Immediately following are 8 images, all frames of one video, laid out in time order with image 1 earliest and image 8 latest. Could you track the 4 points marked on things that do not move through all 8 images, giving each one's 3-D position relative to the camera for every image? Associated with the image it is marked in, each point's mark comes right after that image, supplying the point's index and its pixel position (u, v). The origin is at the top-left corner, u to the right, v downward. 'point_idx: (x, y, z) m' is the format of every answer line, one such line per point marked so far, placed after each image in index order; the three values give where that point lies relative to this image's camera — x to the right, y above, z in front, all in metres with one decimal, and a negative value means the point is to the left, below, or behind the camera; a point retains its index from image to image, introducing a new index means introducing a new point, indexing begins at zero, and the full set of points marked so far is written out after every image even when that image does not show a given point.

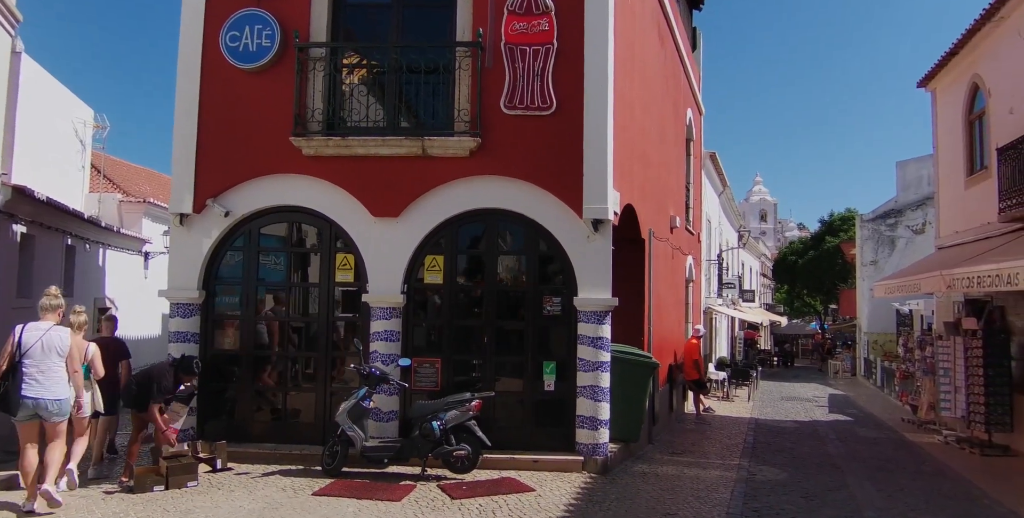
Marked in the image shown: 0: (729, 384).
0: (+5.1, -3.0, +15.0) m
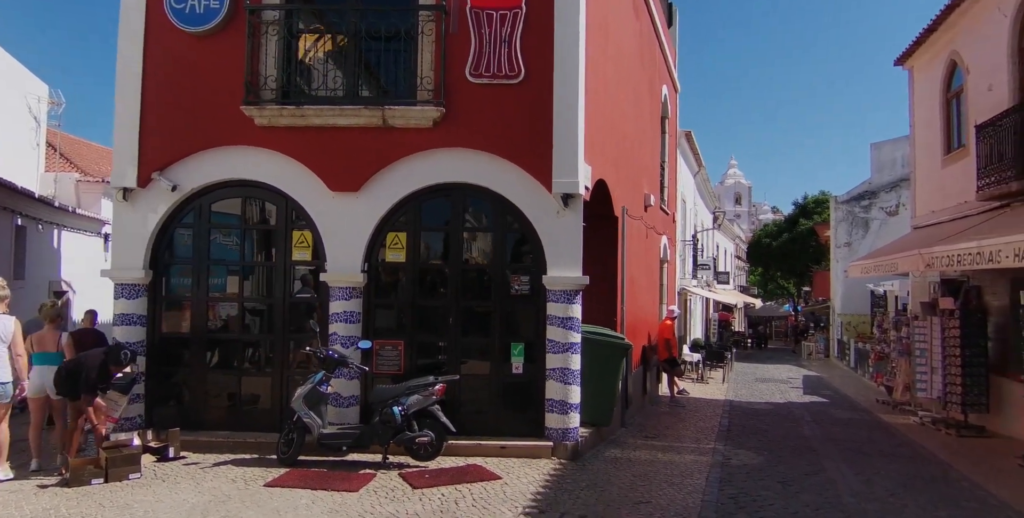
0: (+4.4, -2.5, +14.9) m
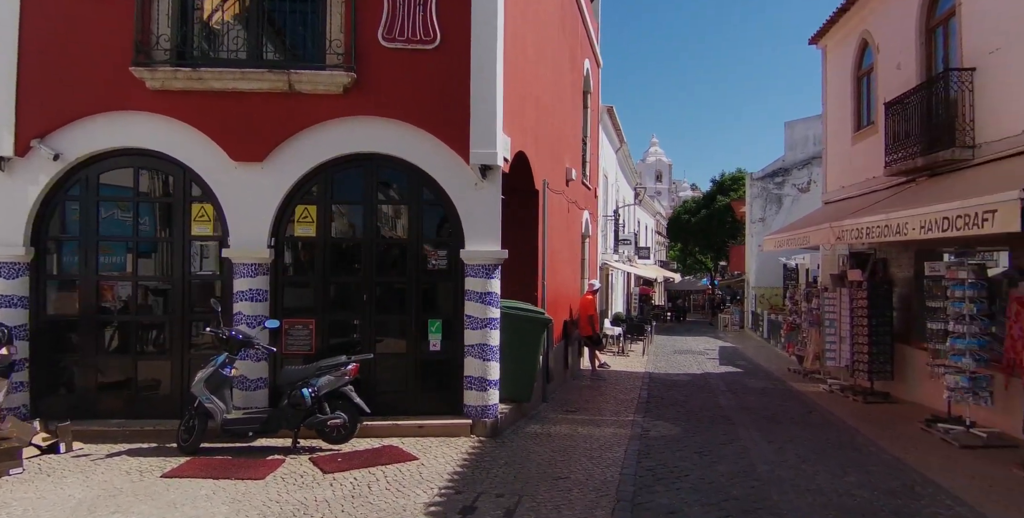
0: (+2.7, -1.9, +15.1) m
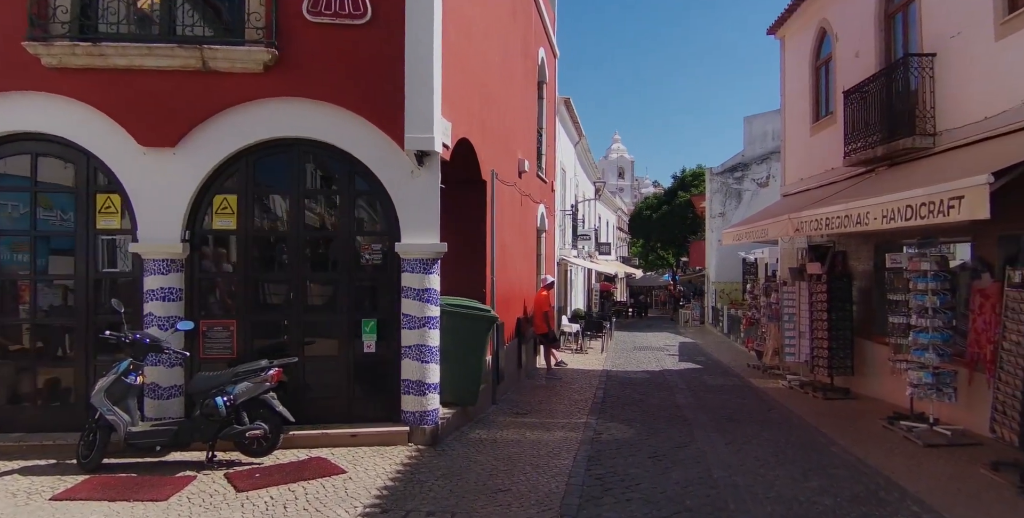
0: (+1.6, -1.8, +14.7) m
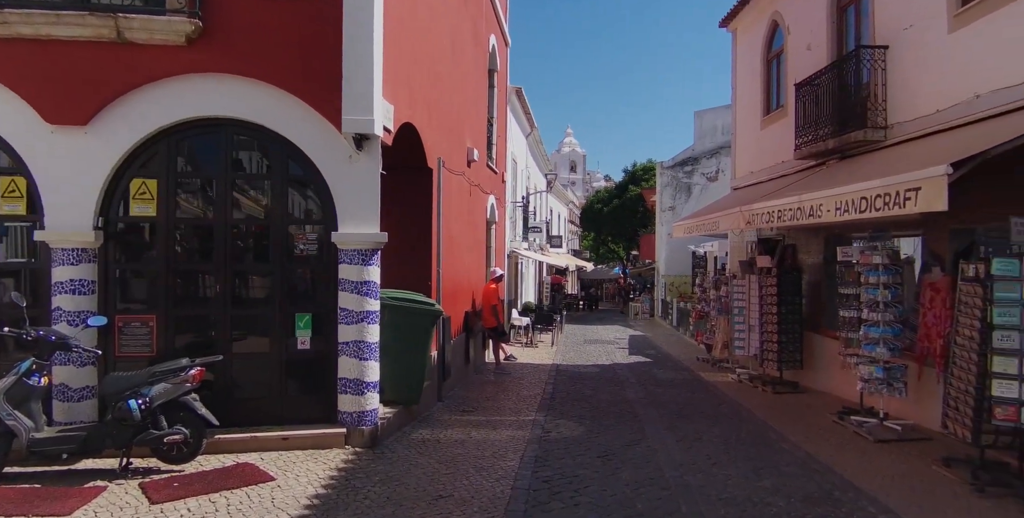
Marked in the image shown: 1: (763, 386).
0: (+0.5, -1.6, +14.5) m
1: (+3.6, -1.8, +8.9) m
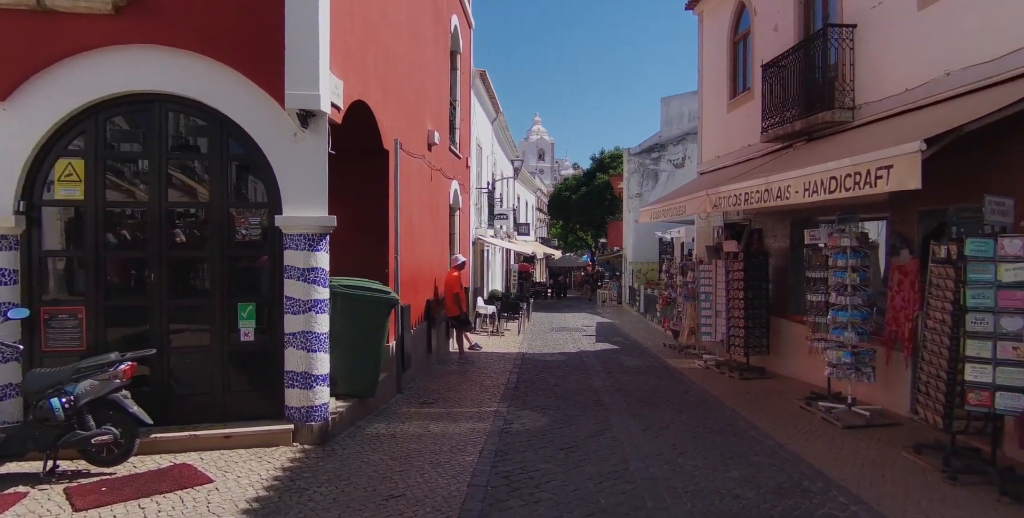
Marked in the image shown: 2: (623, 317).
0: (-0.3, -1.3, +14.2) m
1: (+3.1, -1.6, +8.8) m
2: (+3.5, -1.8, +19.7) m
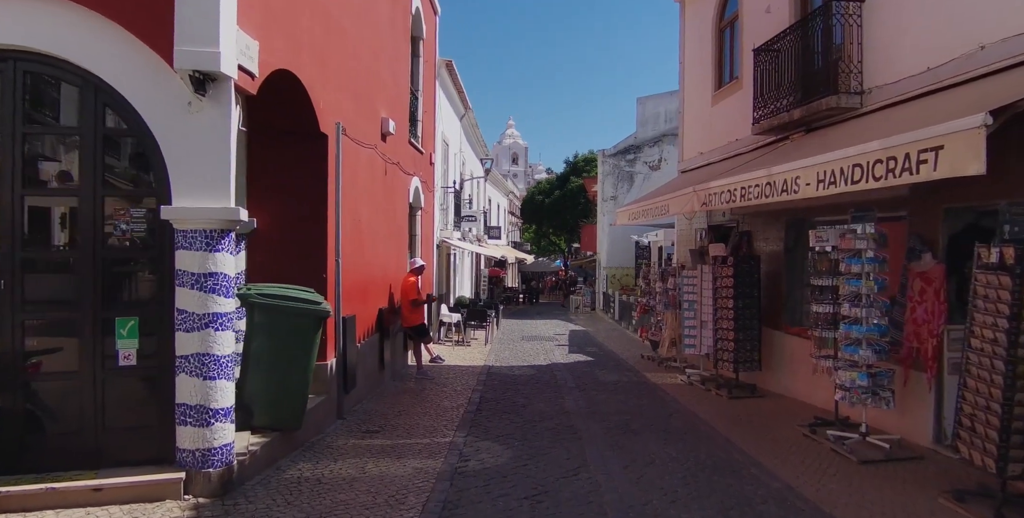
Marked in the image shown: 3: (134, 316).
0: (-1.0, -1.4, +13.1) m
1: (+2.6, -1.7, +7.9) m
2: (+2.6, -2.0, +18.8) m
3: (-2.6, -0.4, +4.3) m
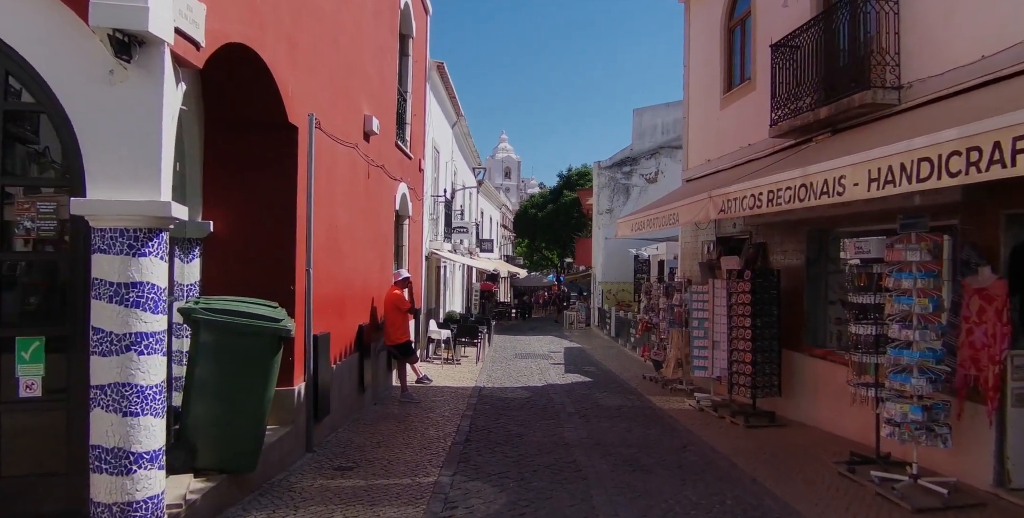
0: (-1.1, -1.7, +12.3) m
1: (+2.5, -1.8, +7.2) m
2: (+2.4, -2.4, +18.0) m
3: (-2.6, -0.4, +3.5) m
